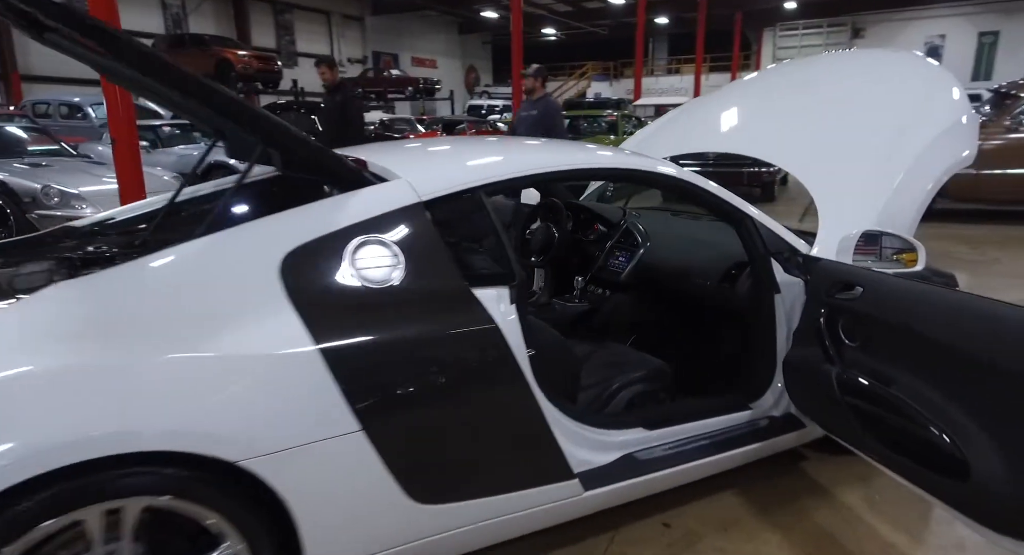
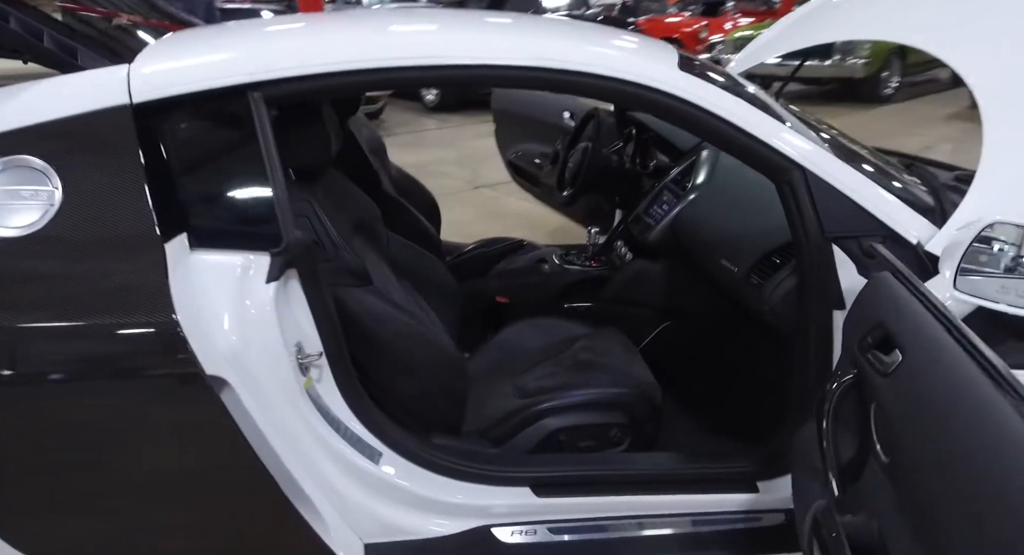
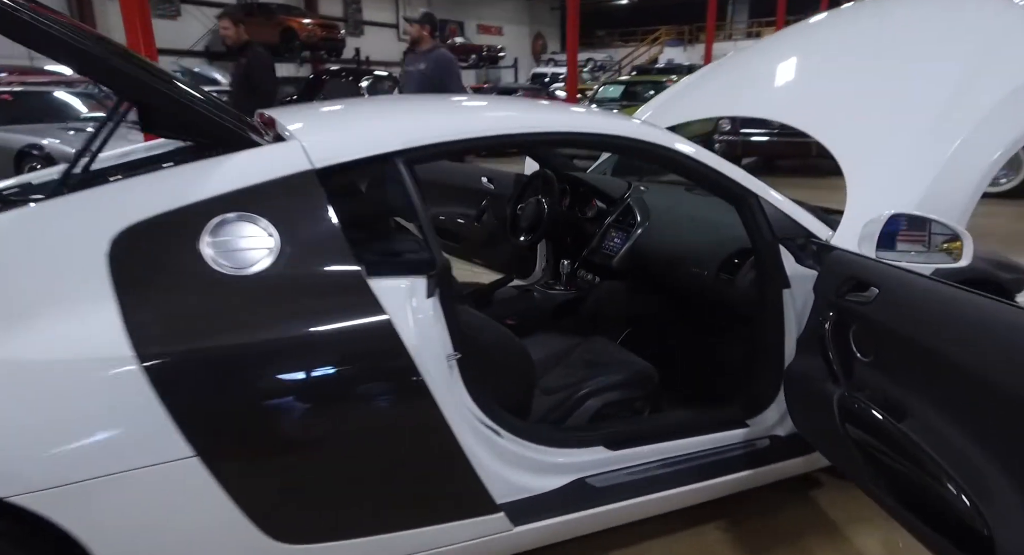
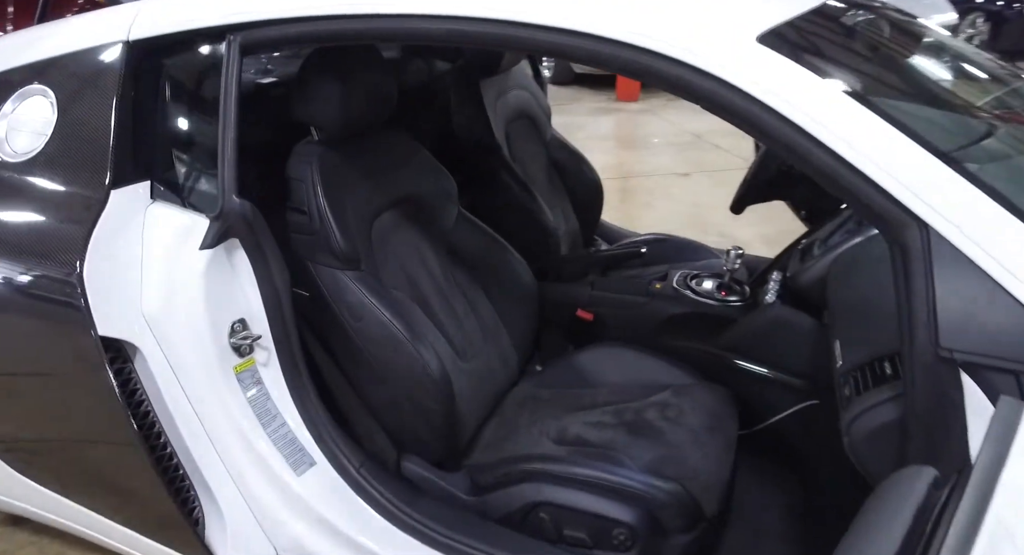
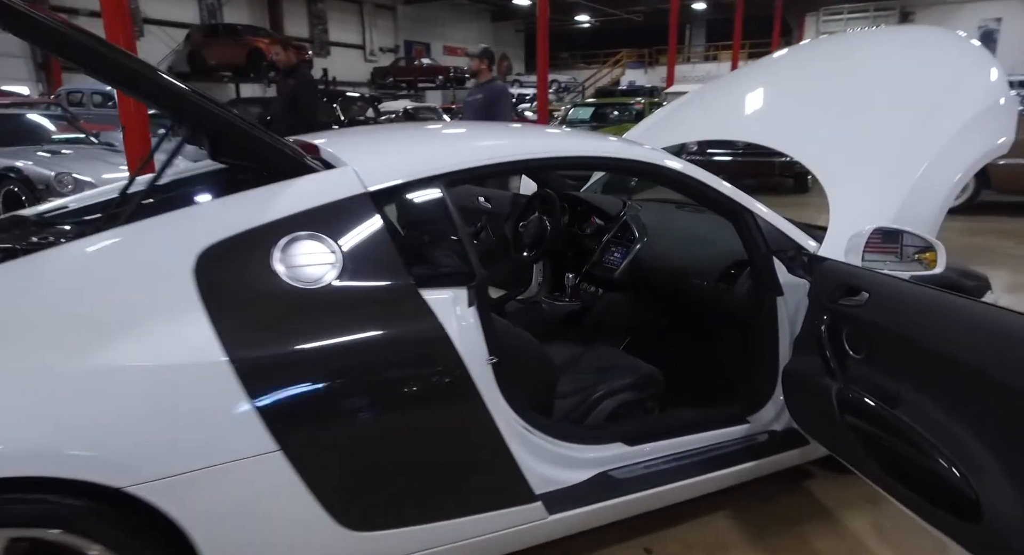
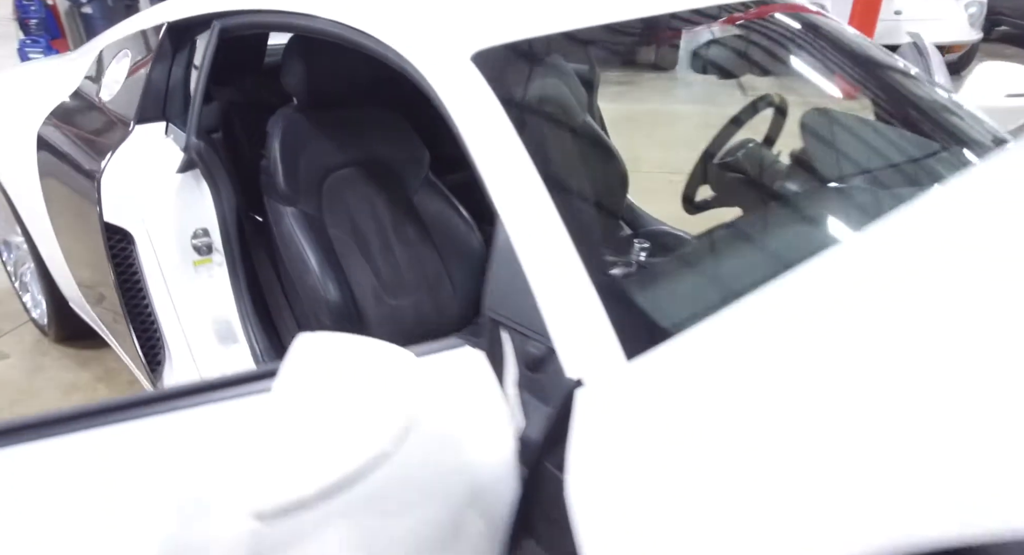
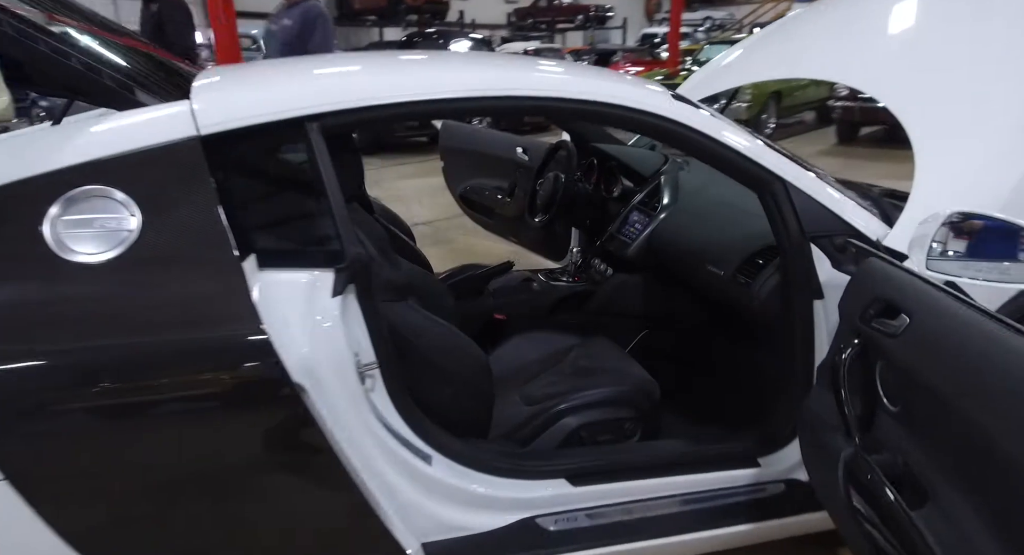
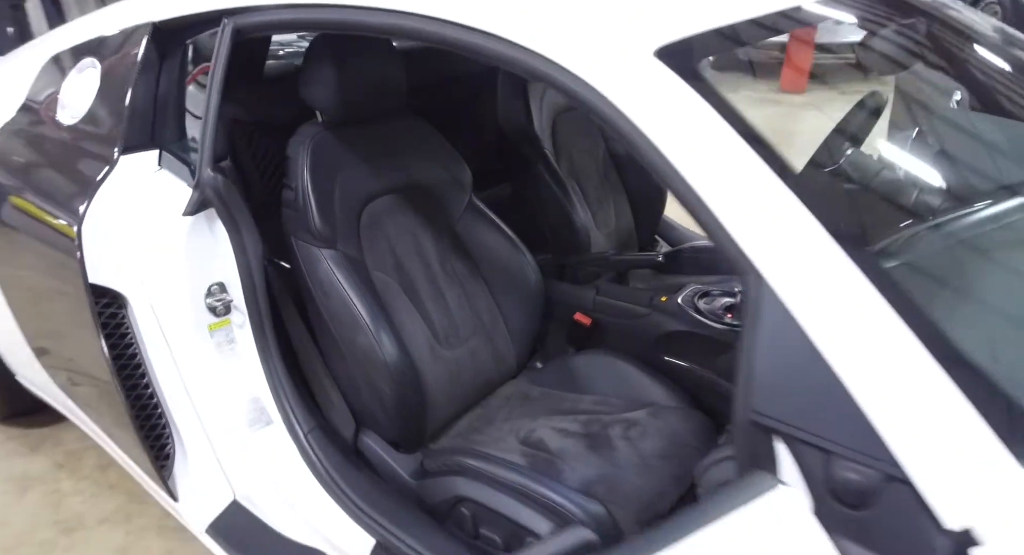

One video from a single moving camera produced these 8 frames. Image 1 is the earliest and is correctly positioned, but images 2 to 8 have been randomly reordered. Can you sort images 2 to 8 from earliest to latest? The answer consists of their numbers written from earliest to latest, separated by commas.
5, 3, 7, 2, 4, 8, 6
